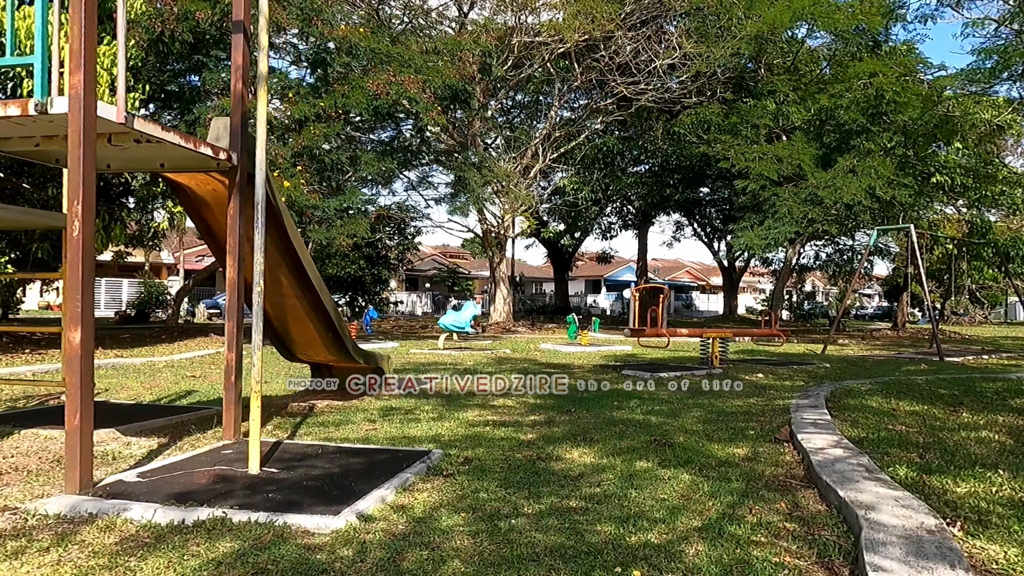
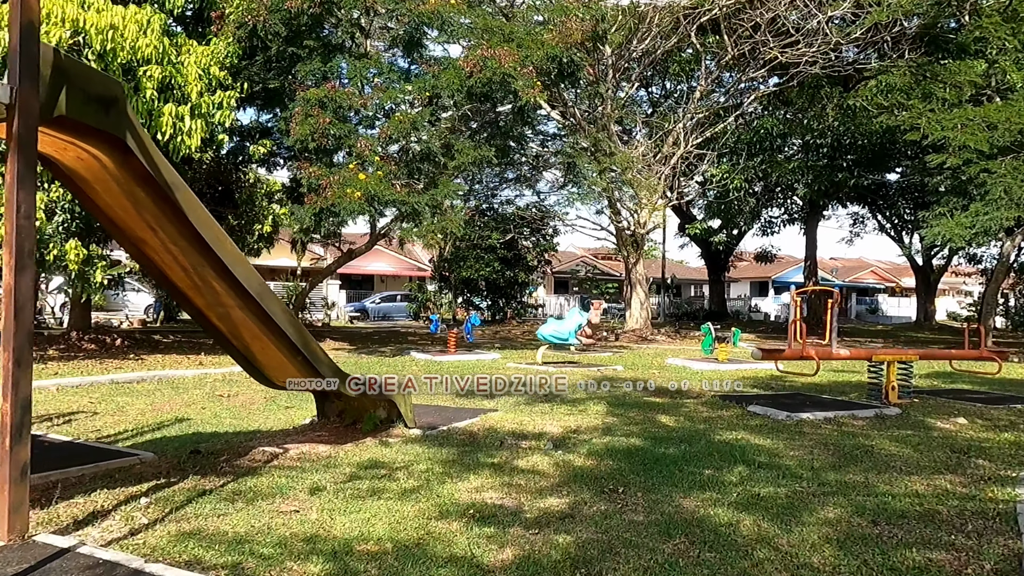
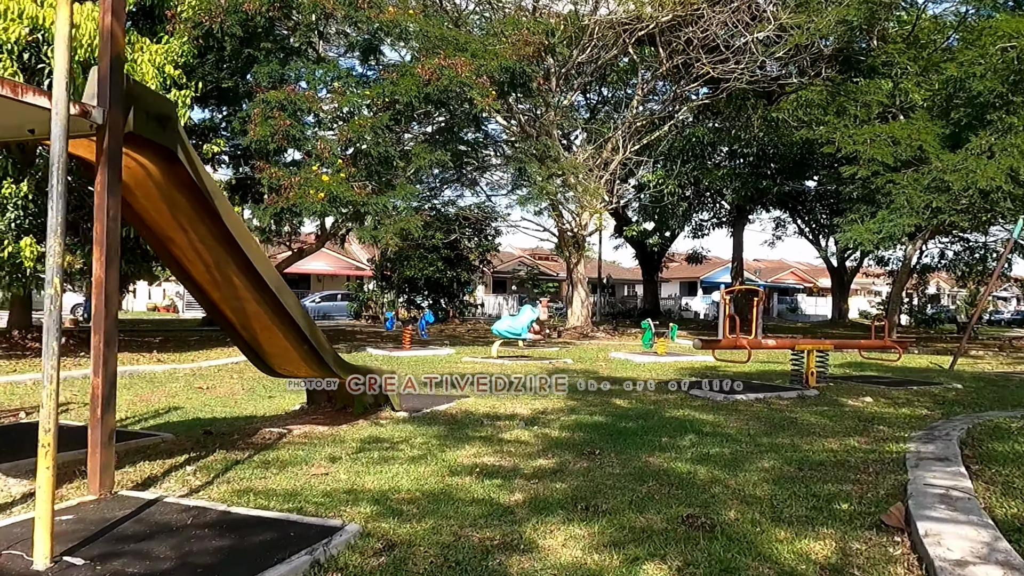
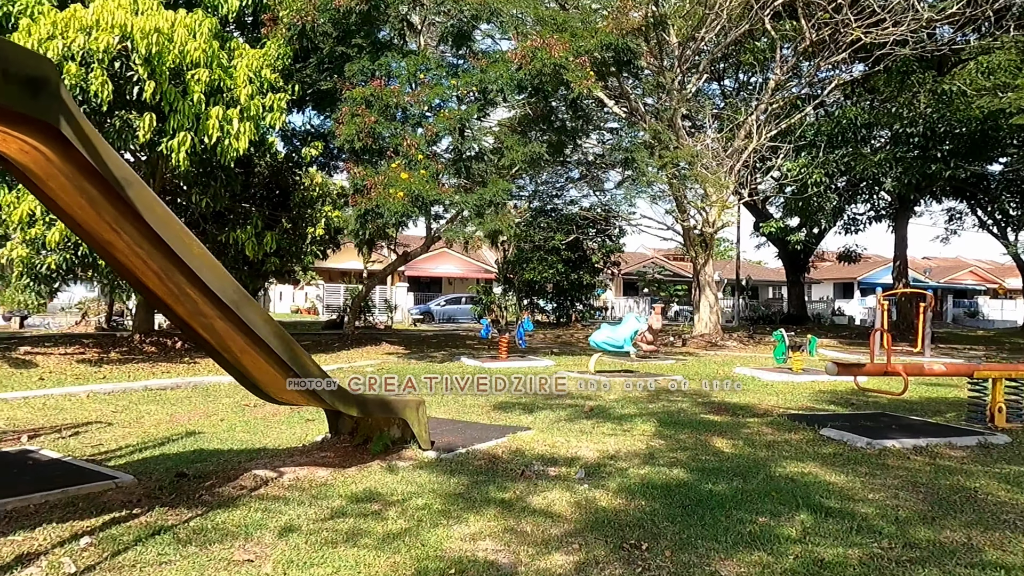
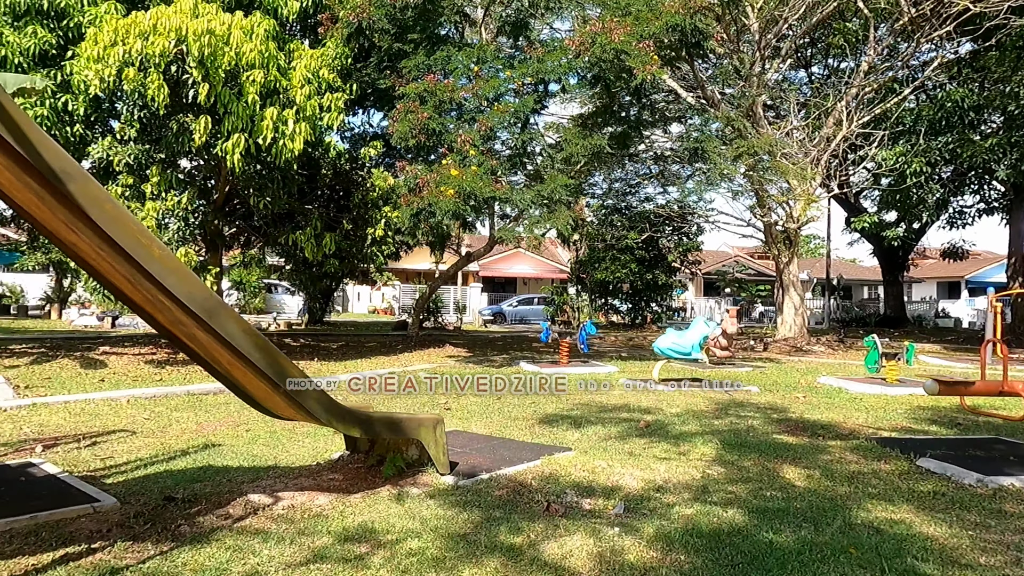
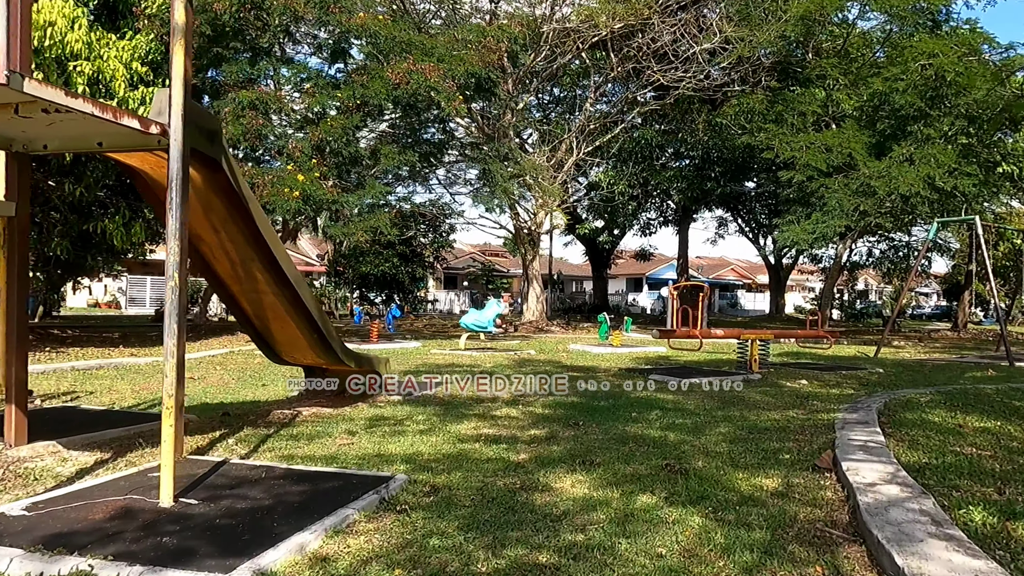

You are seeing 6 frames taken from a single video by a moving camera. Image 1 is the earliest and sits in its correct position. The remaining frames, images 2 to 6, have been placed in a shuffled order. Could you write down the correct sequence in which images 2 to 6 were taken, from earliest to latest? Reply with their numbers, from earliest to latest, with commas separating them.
6, 3, 2, 4, 5
